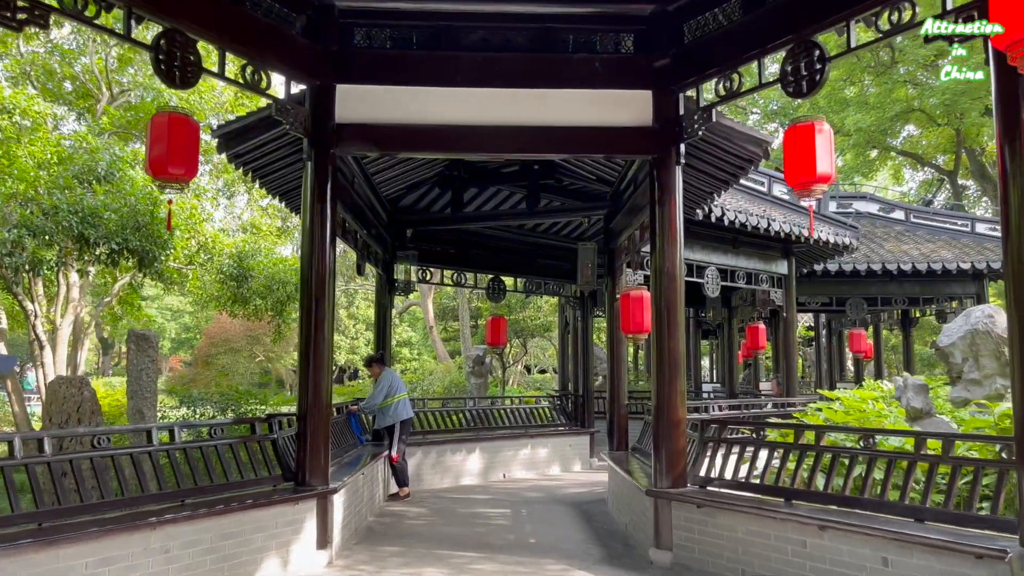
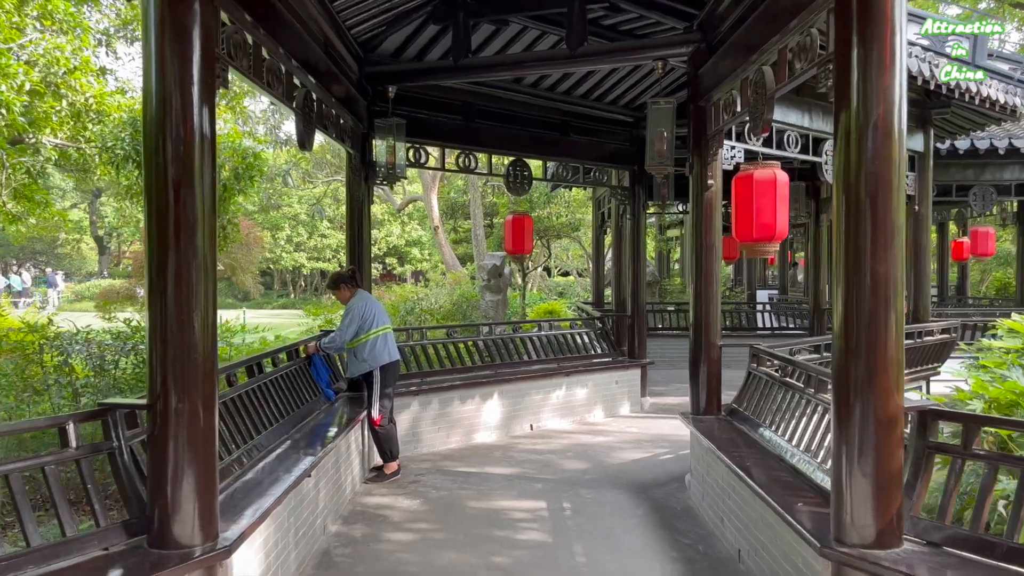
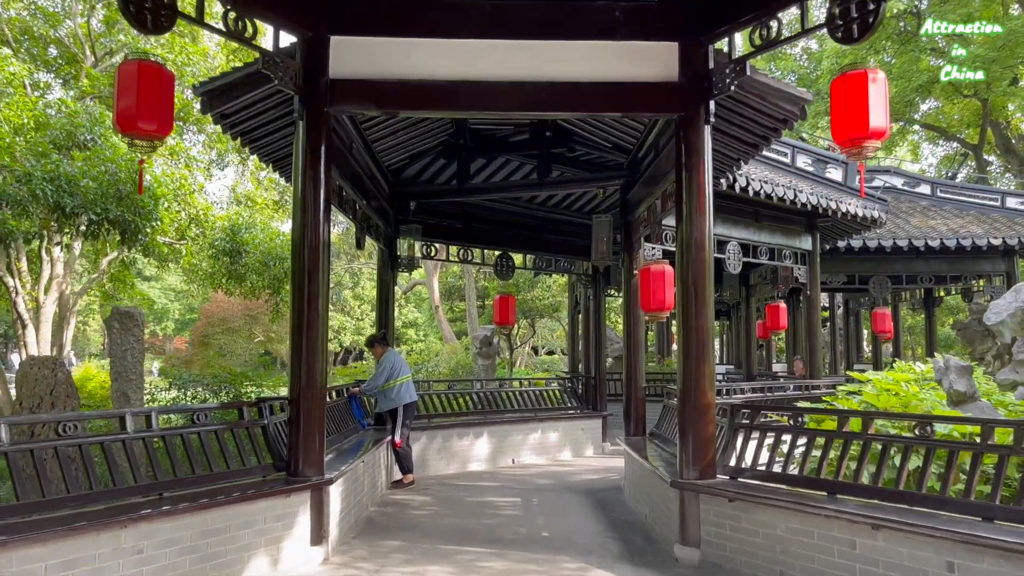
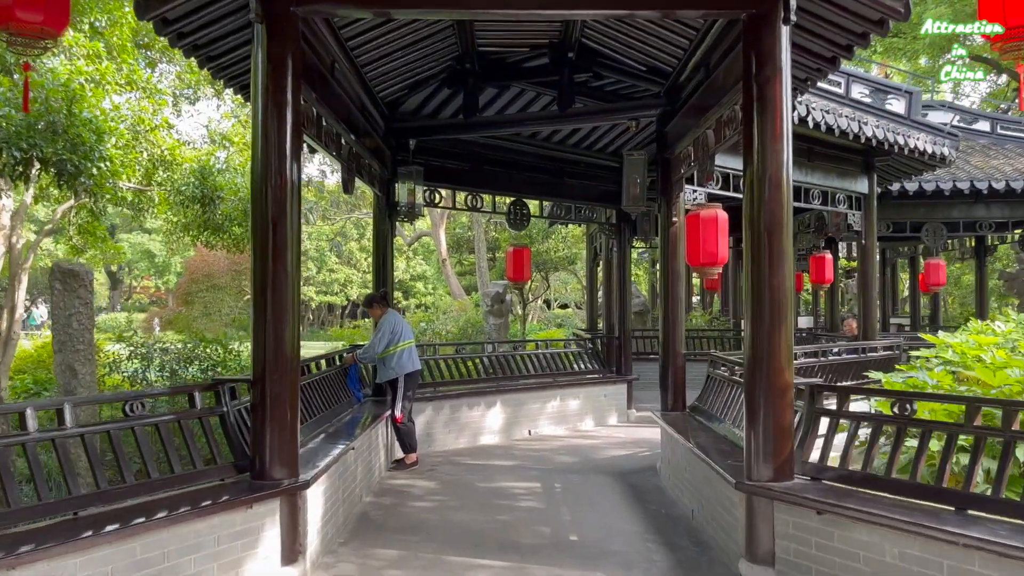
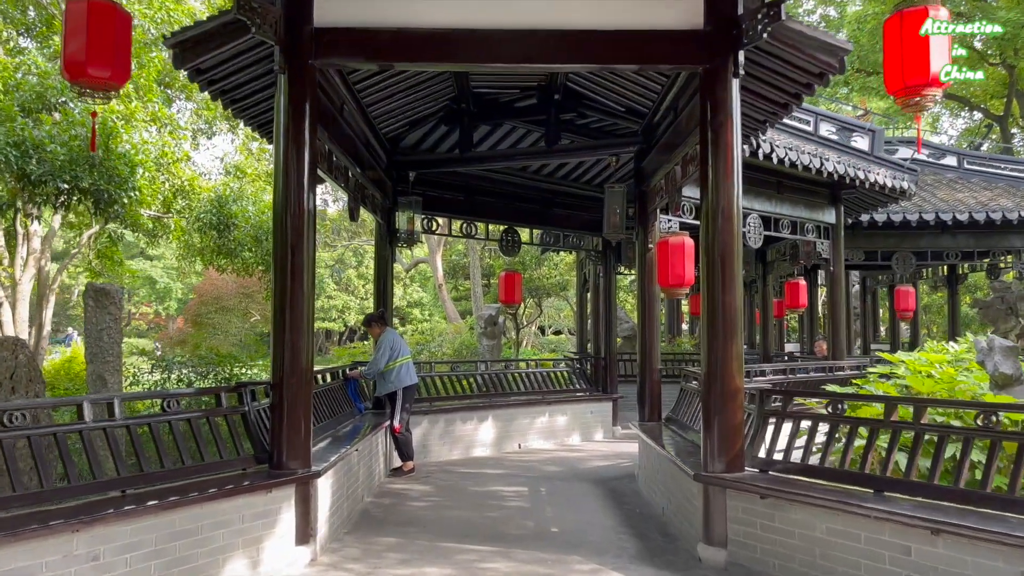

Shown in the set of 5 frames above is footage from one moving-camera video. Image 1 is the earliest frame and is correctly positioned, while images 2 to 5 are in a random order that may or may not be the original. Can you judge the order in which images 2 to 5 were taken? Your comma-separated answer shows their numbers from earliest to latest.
3, 5, 4, 2
